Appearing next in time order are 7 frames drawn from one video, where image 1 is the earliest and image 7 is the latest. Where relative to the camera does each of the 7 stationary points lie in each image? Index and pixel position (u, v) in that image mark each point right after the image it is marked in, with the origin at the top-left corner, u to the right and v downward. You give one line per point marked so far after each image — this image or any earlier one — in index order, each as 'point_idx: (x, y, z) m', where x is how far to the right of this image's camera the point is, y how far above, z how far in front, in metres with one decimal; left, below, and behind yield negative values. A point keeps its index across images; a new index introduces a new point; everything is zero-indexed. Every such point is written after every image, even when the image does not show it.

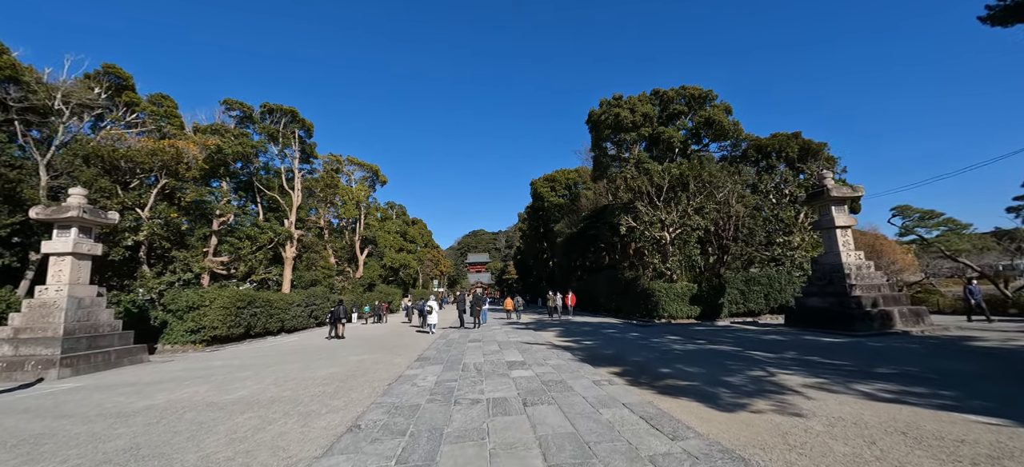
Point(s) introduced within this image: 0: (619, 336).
0: (+3.3, -3.1, +11.8) m
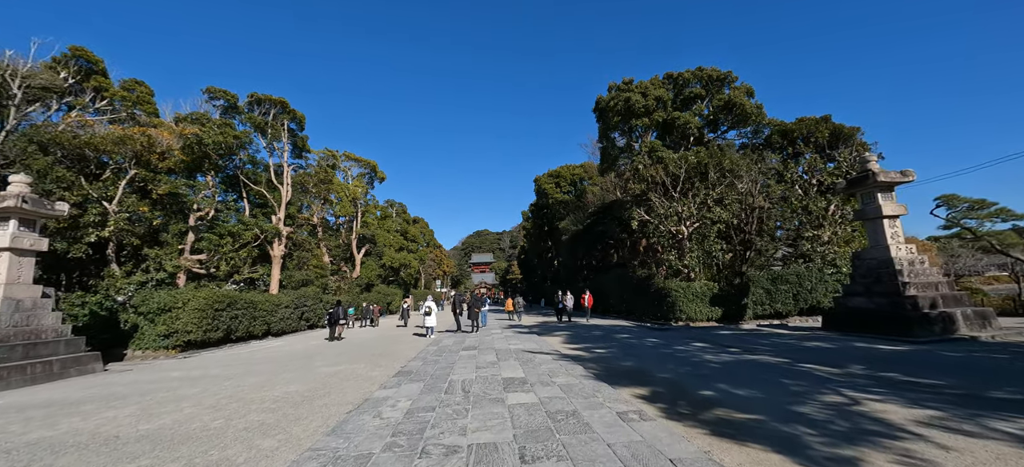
0: (+3.3, -2.9, +10.3) m
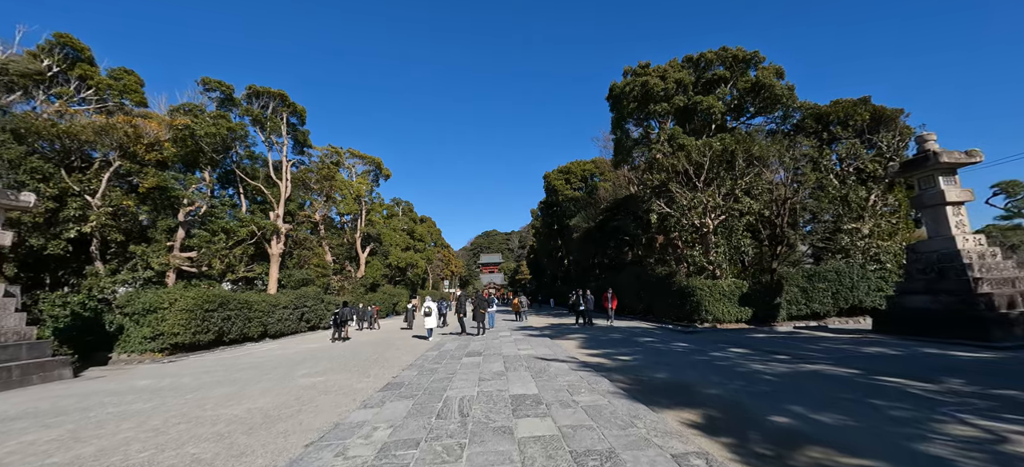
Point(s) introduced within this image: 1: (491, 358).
0: (+3.5, -2.7, +9.0) m
1: (-0.4, -2.6, +7.9) m
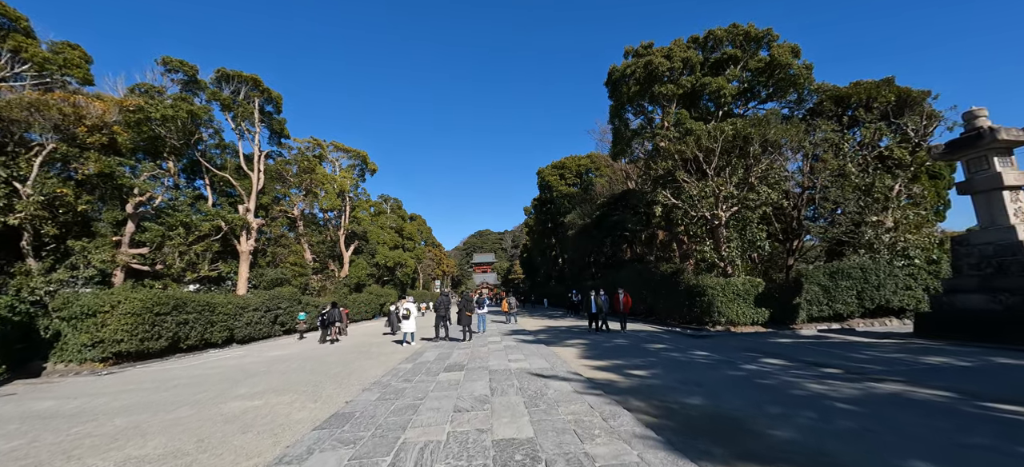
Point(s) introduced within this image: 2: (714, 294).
0: (+3.3, -2.4, +7.5) m
1: (-0.6, -2.3, +6.4) m
2: (+6.5, -2.0, +12.5) m
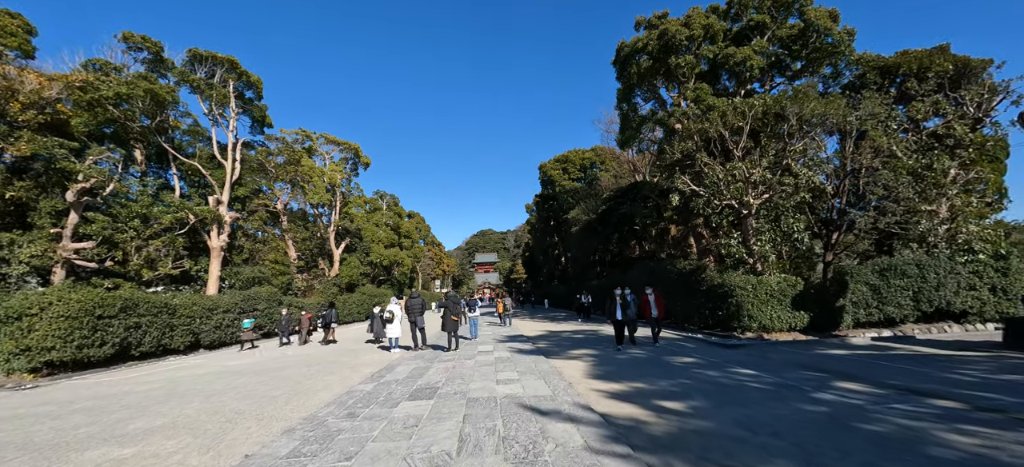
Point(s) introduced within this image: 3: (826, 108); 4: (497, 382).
0: (+3.1, -2.2, +5.7) m
1: (-0.8, -2.1, +4.6) m
2: (+6.4, -1.7, +10.6) m
3: (+9.1, +3.7, +11.4) m
4: (-0.2, -2.2, +5.8) m
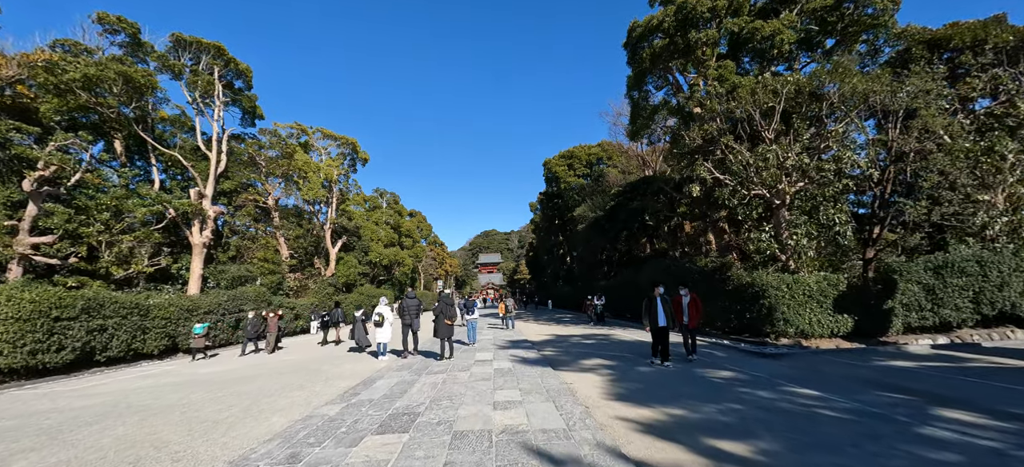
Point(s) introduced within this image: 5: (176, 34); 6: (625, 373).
0: (+3.2, -2.0, +4.5) m
1: (-0.8, -1.9, +3.4) m
2: (+6.5, -1.5, +9.3) m
3: (+9.1, +3.9, +10.1) m
4: (-0.2, -2.0, +4.5) m
5: (-15.0, +8.9, +17.2) m
6: (+1.8, -2.3, +6.3) m
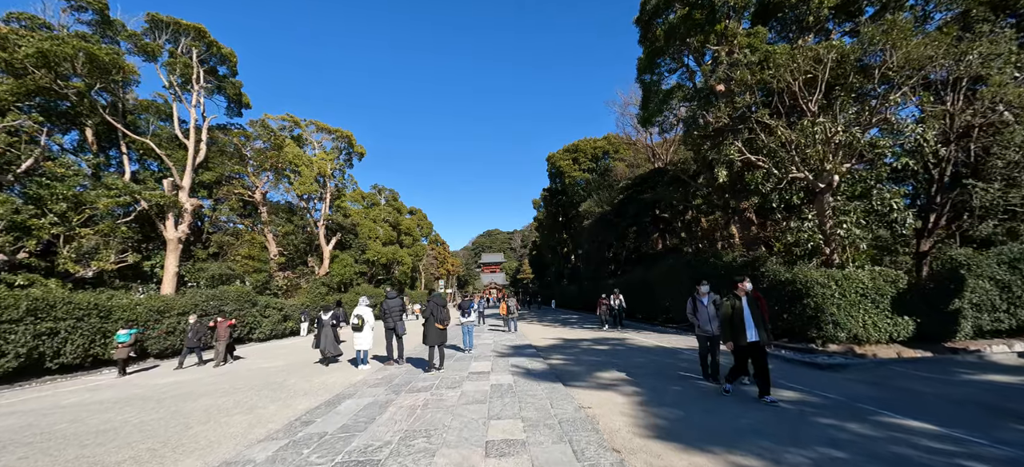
0: (+3.1, -1.7, +3.1) m
1: (-0.8, -1.6, +2.1) m
2: (+6.5, -1.3, +8.0) m
3: (+9.1, +4.1, +8.7) m
4: (-0.2, -1.8, +3.2) m
5: (-14.9, +9.1, +16.0) m
6: (+1.9, -2.0, +5.0) m
